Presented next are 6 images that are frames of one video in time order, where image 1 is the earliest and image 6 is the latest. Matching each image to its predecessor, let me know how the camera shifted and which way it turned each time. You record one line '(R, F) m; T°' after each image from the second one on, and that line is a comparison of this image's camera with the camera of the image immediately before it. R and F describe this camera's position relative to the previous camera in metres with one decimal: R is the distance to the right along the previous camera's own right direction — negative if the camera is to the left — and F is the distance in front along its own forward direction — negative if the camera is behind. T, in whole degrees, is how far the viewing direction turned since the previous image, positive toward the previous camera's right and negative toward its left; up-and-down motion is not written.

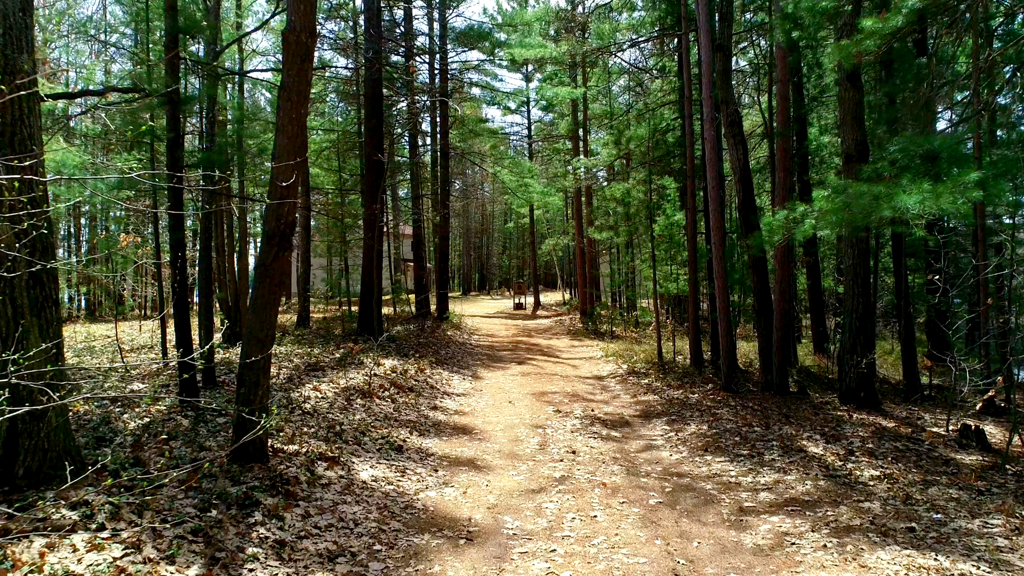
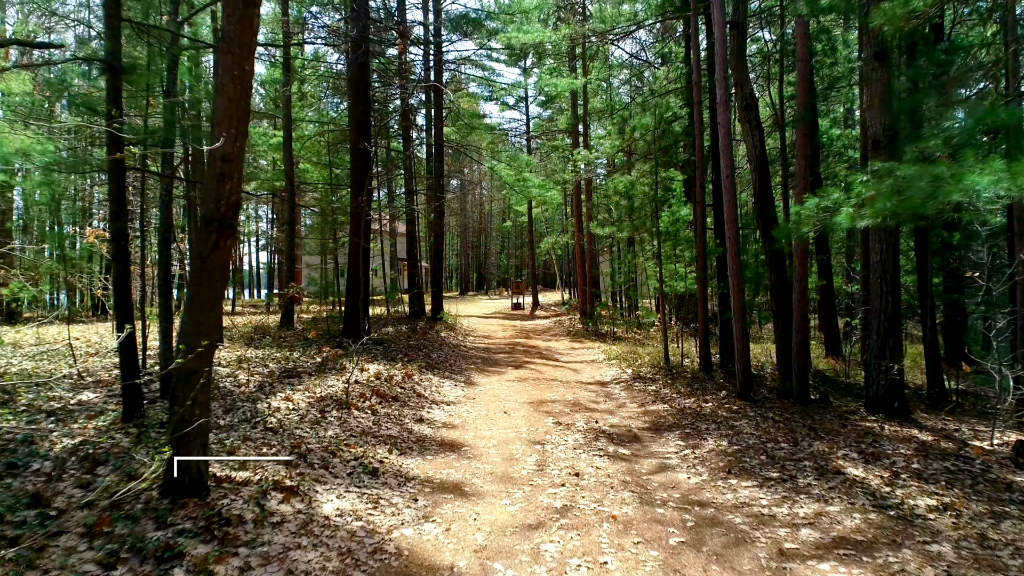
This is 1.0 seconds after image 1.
(0.0, +0.8) m; 0°
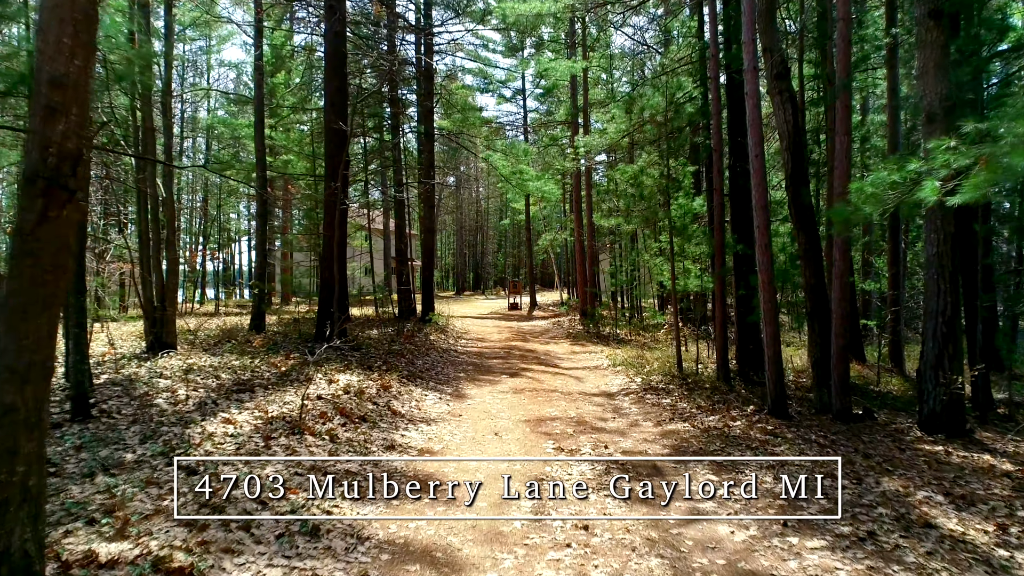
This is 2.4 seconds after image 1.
(+0.1, +1.2) m; 0°
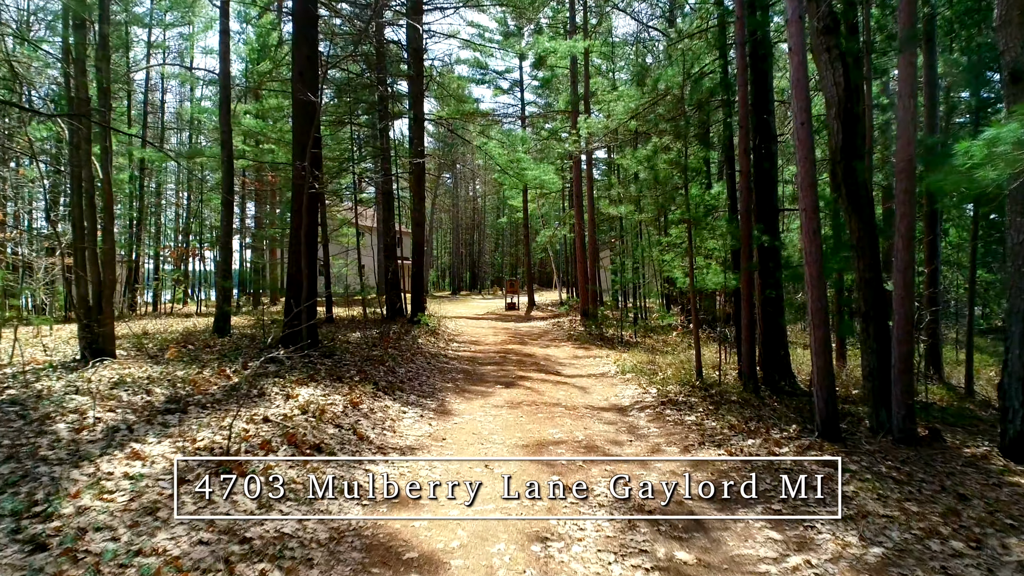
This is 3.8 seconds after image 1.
(0.0, +1.3) m; 0°
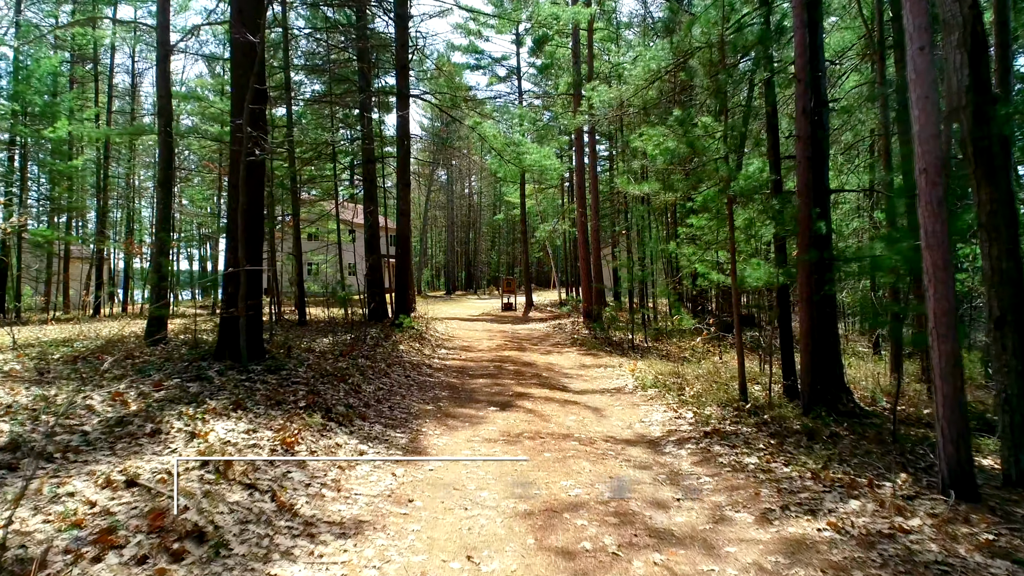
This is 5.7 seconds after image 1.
(0.0, +1.8) m; 0°
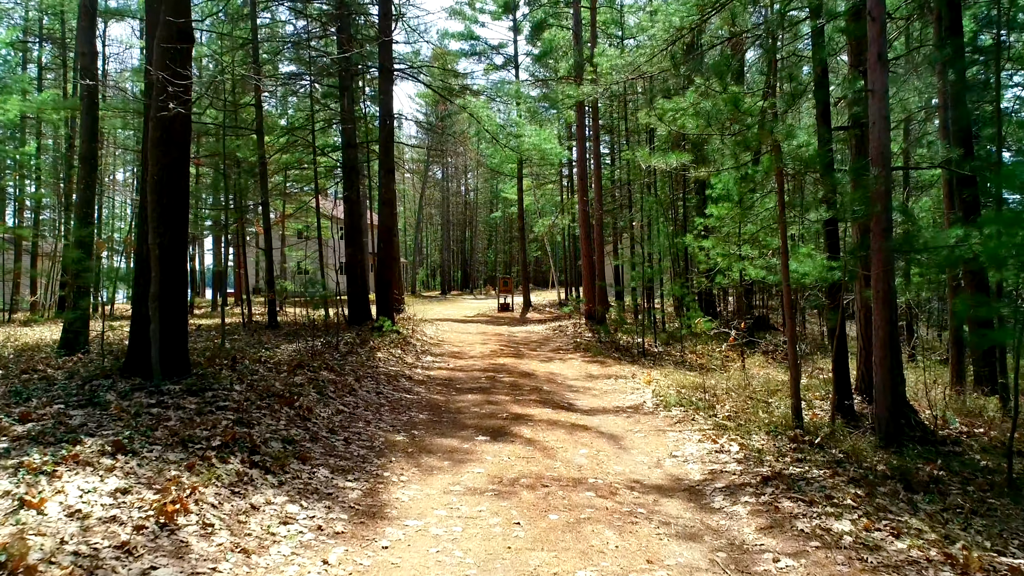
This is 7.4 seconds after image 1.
(0.0, +1.5) m; 0°
